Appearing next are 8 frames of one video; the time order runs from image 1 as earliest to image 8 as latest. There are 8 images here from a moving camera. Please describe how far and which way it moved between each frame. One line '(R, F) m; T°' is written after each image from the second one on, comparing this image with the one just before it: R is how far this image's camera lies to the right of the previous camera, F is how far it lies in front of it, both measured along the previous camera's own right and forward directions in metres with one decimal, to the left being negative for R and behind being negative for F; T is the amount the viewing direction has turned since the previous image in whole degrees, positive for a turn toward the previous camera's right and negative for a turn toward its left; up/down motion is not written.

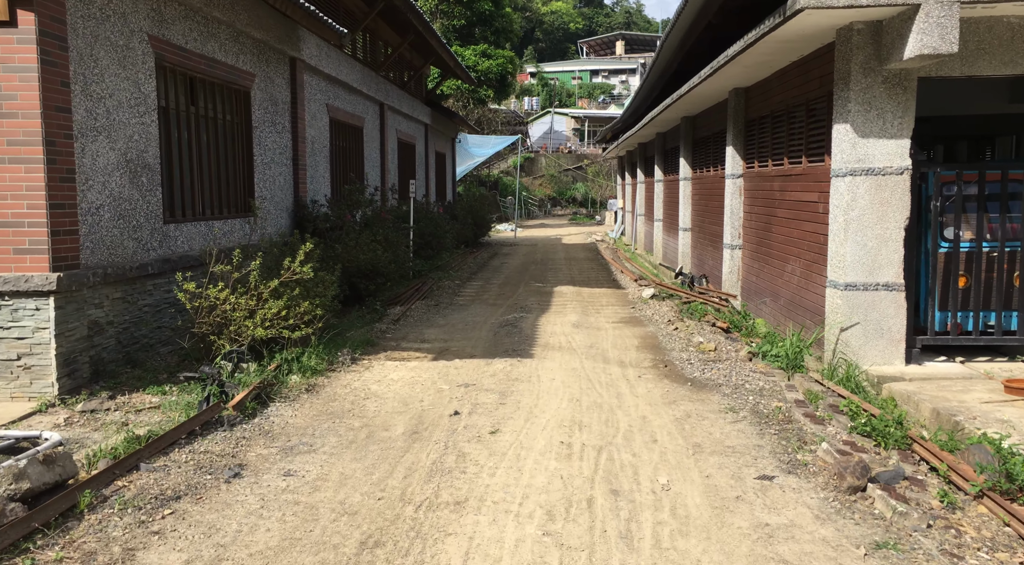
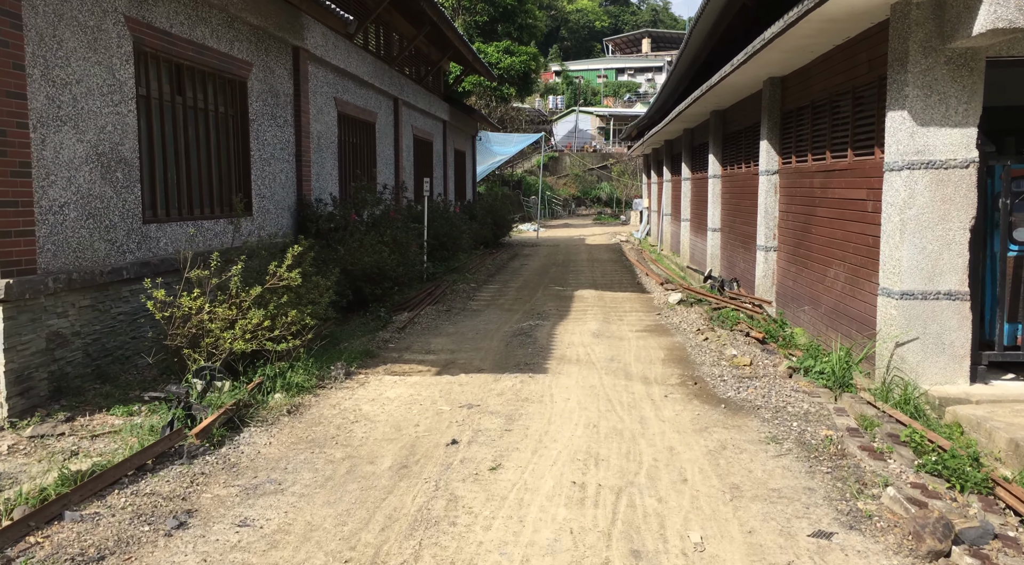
(+0.1, +0.8) m; -2°
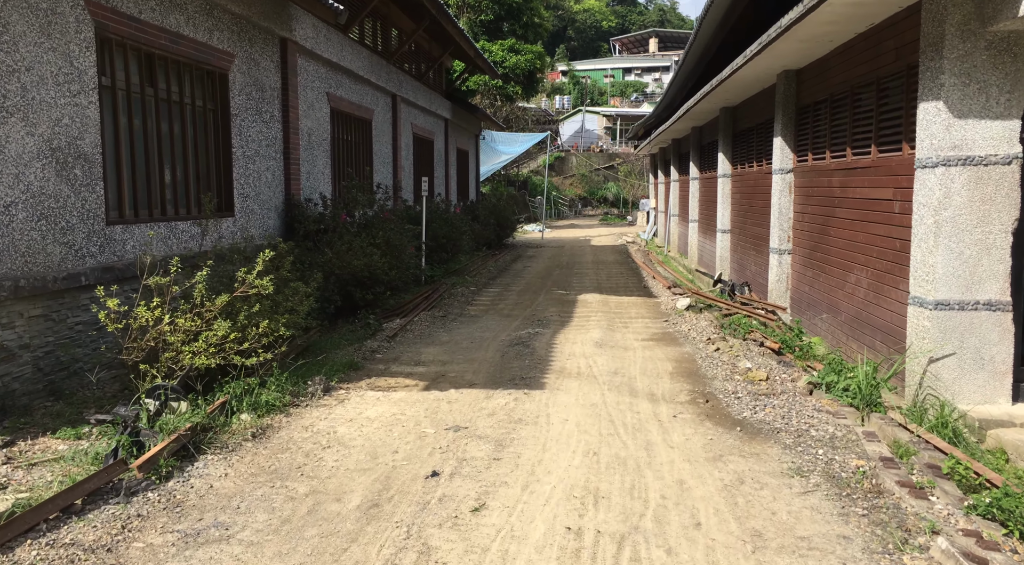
(+0.1, +0.6) m; 0°
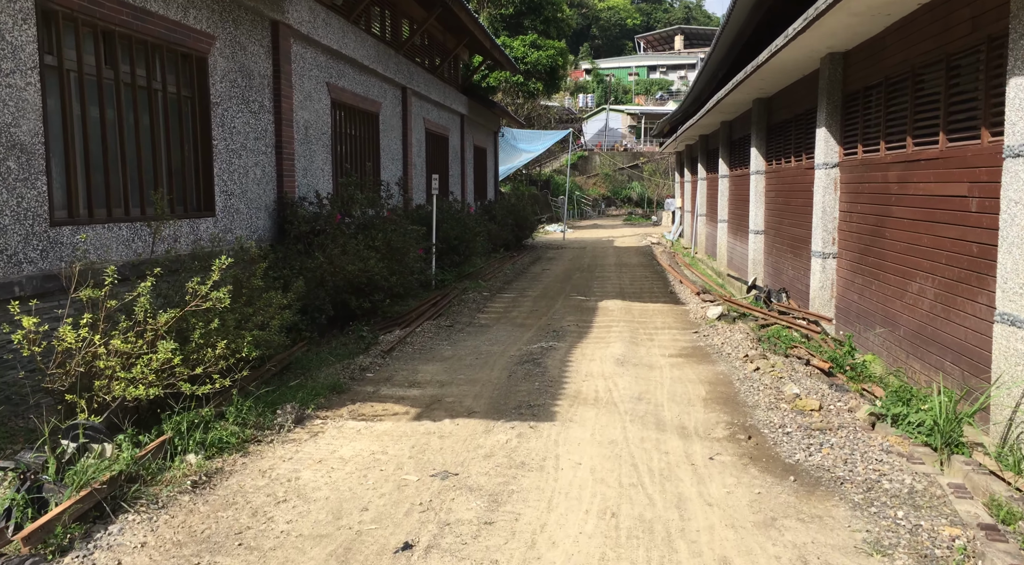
(+0.1, +1.0) m; -2°
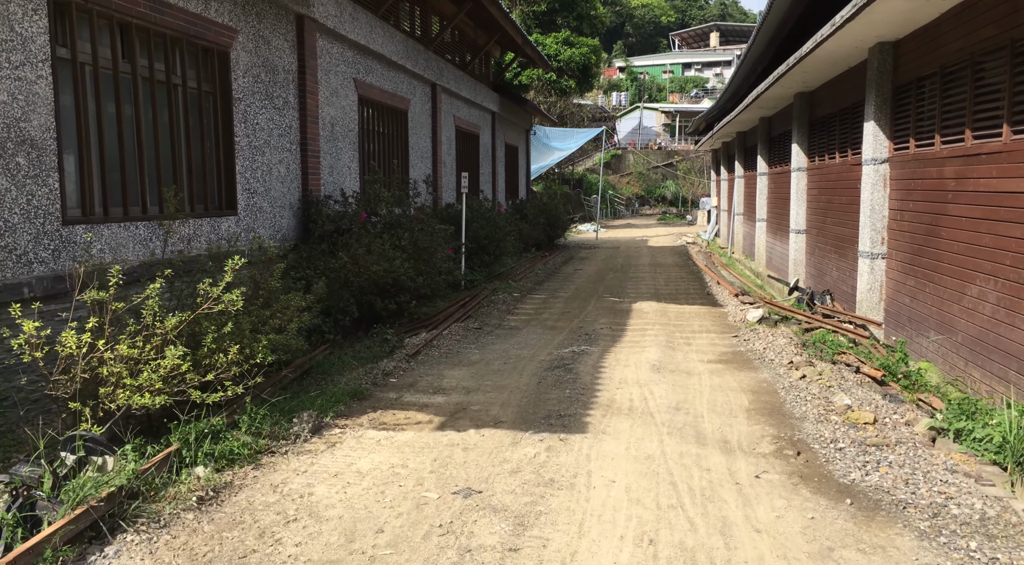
(0.0, +0.3) m; -2°
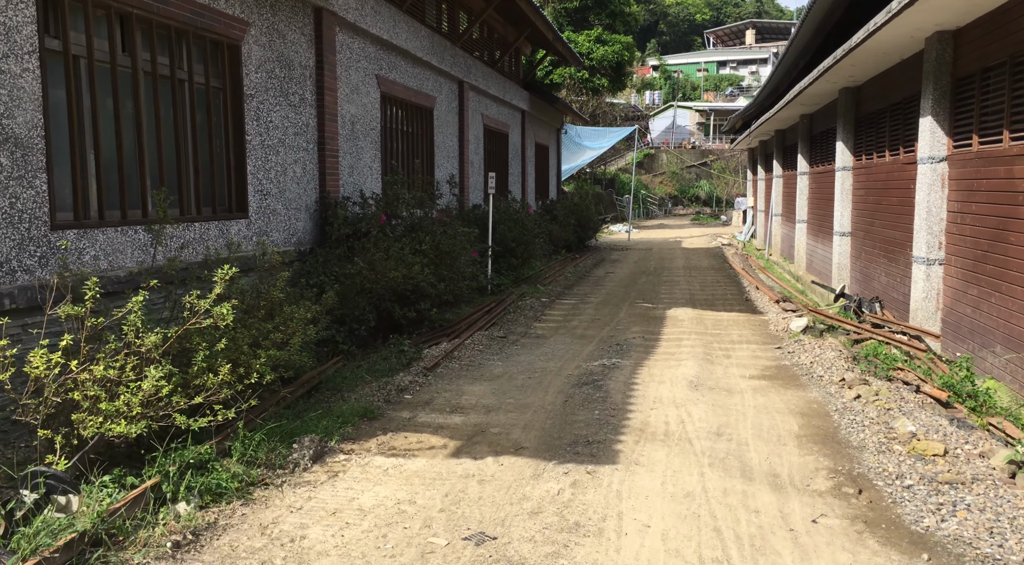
(+0.1, +0.5) m; -2°
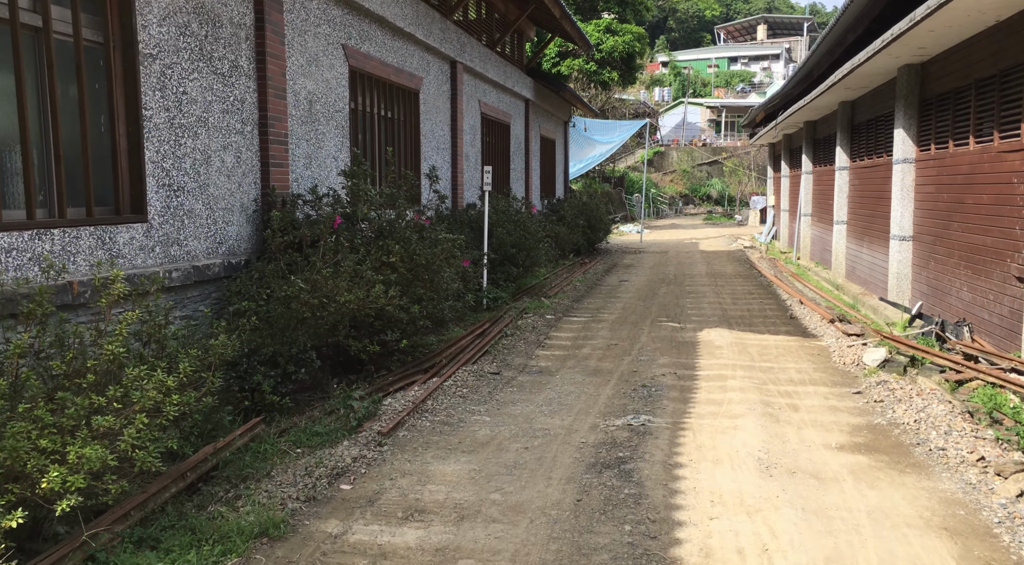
(+0.1, +2.0) m; 0°
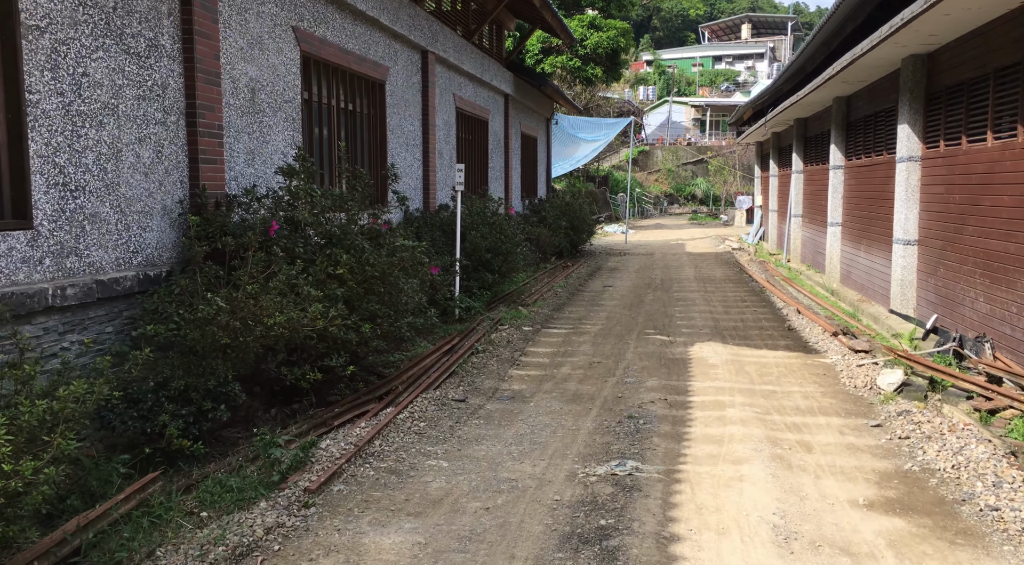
(+0.1, +0.9) m; +1°
